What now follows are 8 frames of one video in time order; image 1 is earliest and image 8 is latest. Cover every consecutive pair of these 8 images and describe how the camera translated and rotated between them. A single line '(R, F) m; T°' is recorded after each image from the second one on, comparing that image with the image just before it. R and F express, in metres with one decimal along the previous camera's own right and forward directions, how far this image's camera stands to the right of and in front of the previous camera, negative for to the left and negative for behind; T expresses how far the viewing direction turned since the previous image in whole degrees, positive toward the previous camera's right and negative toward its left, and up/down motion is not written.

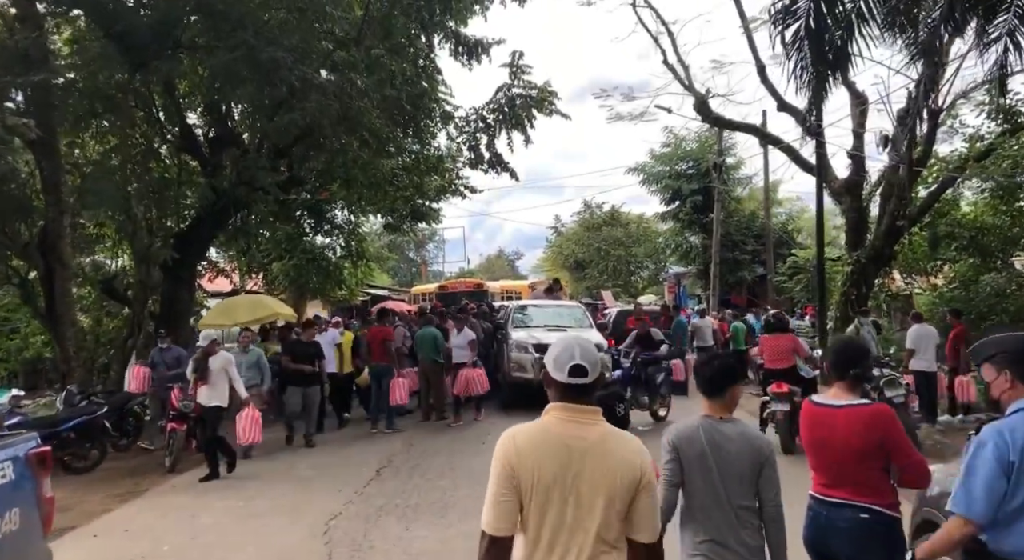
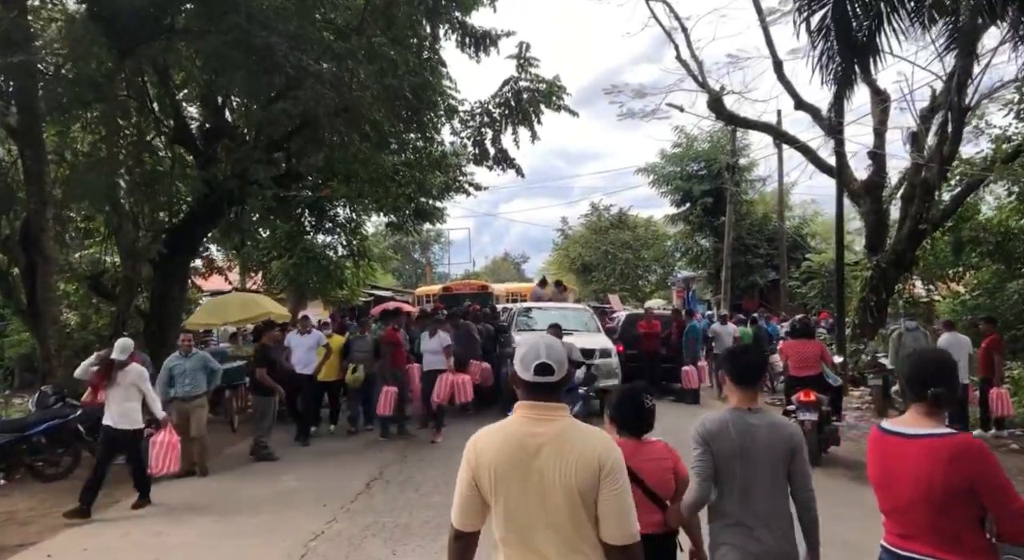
(0.0, +0.6) m; 0°
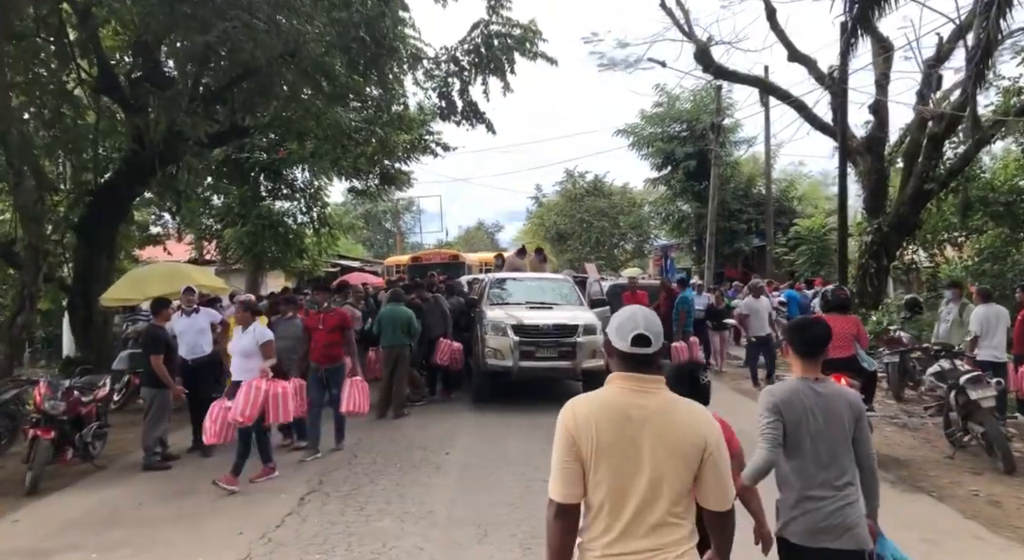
(0.0, +1.4) m; +2°
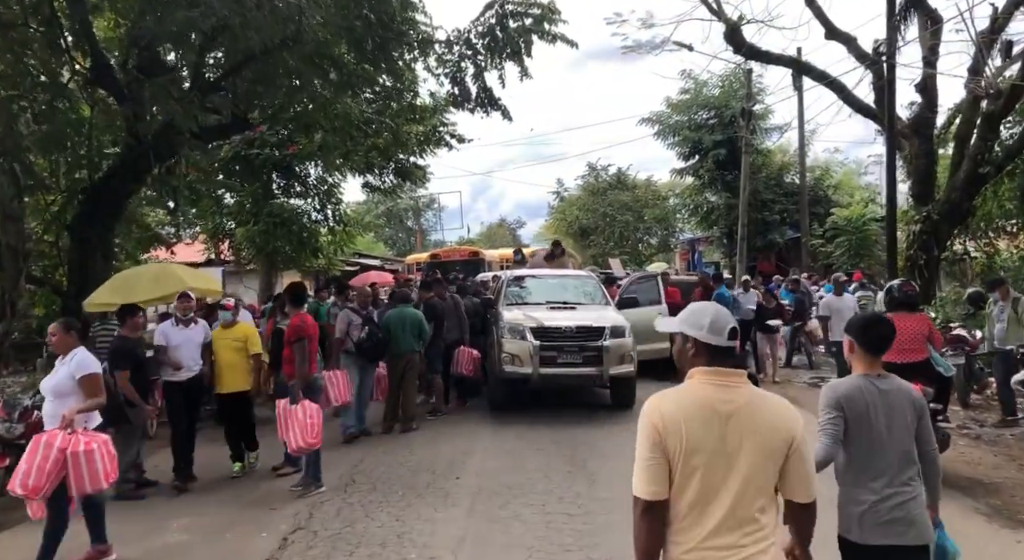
(0.0, +0.9) m; -2°
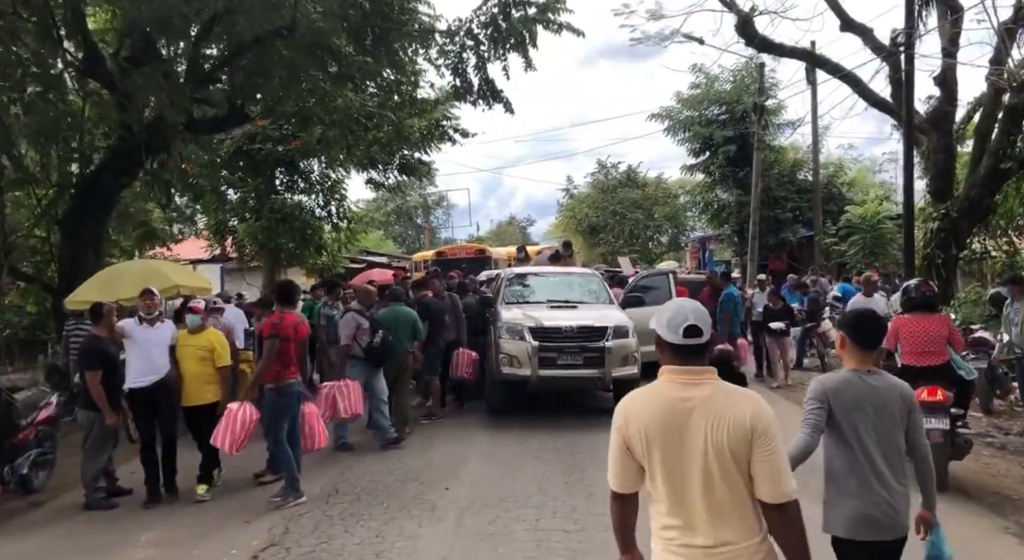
(+0.1, +0.4) m; -1°
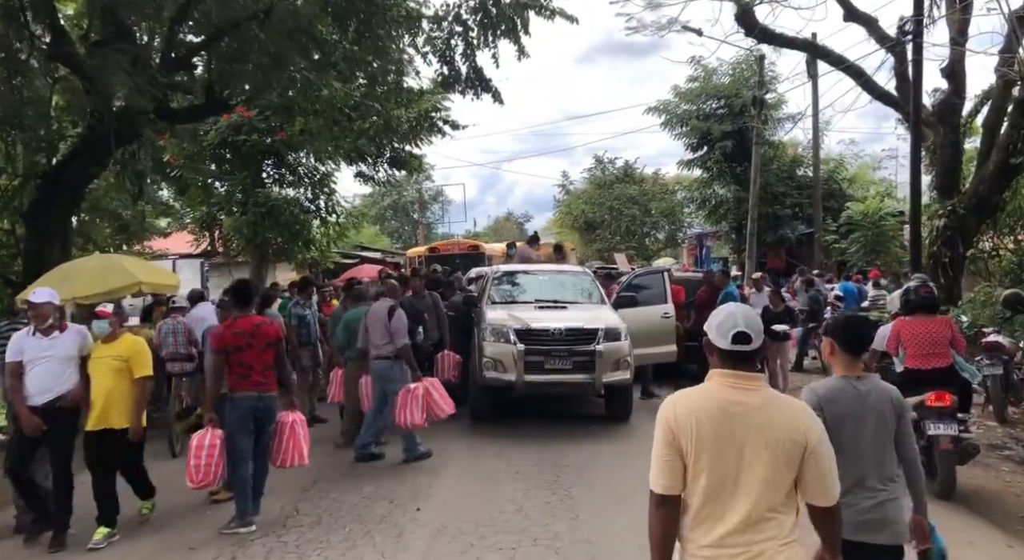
(+0.1, +0.5) m; 0°
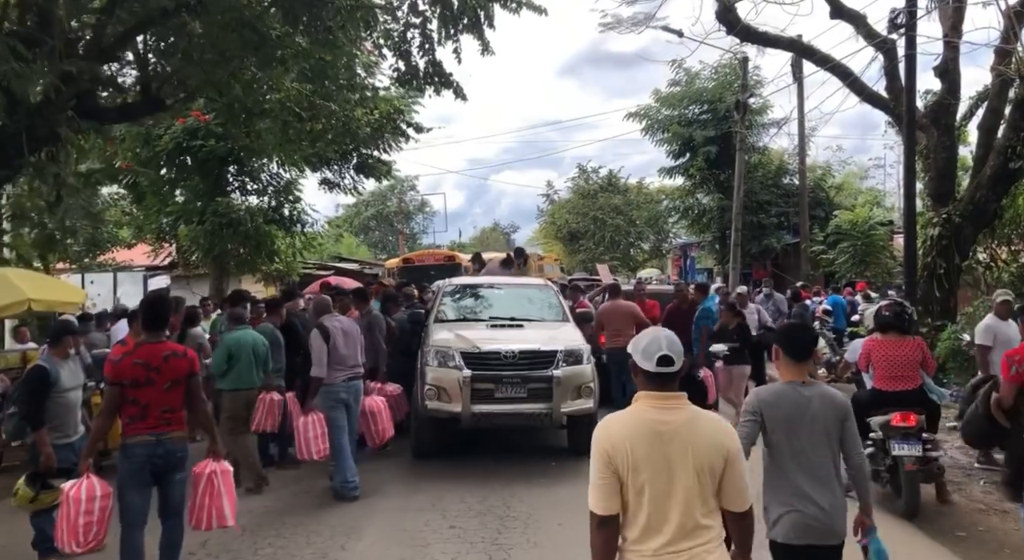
(+0.4, +0.9) m; +1°
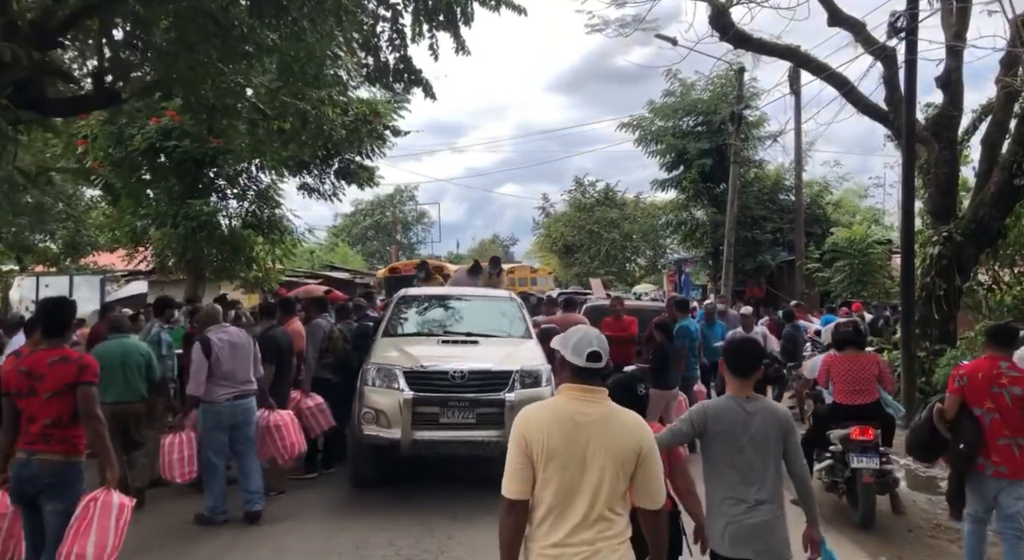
(+0.4, +0.7) m; 0°
